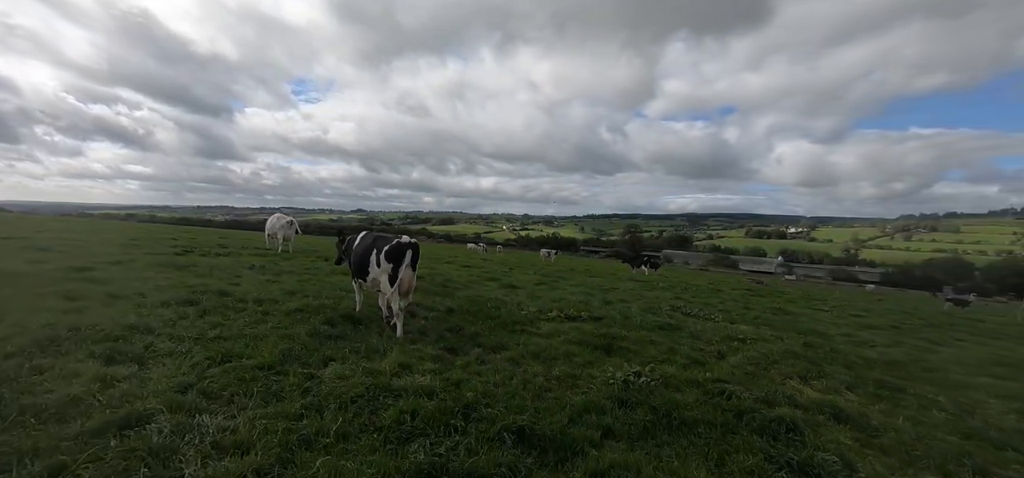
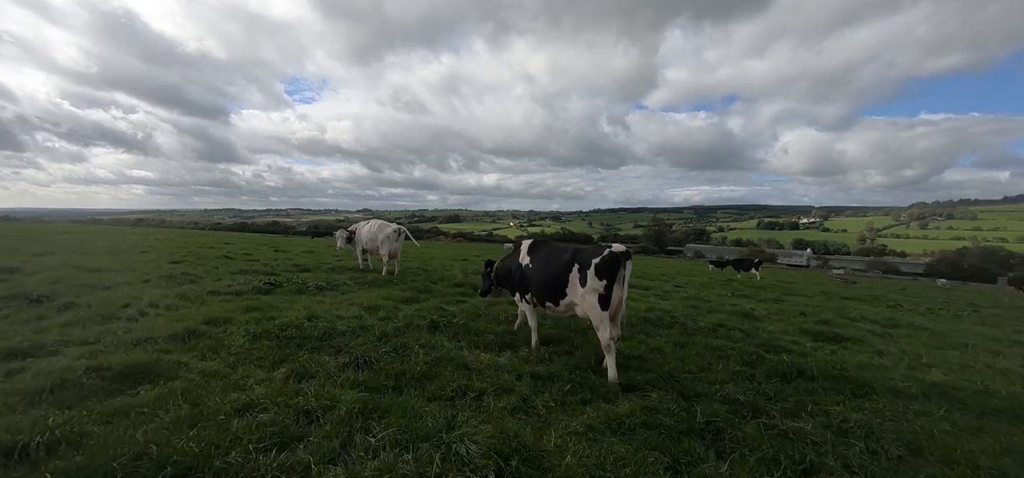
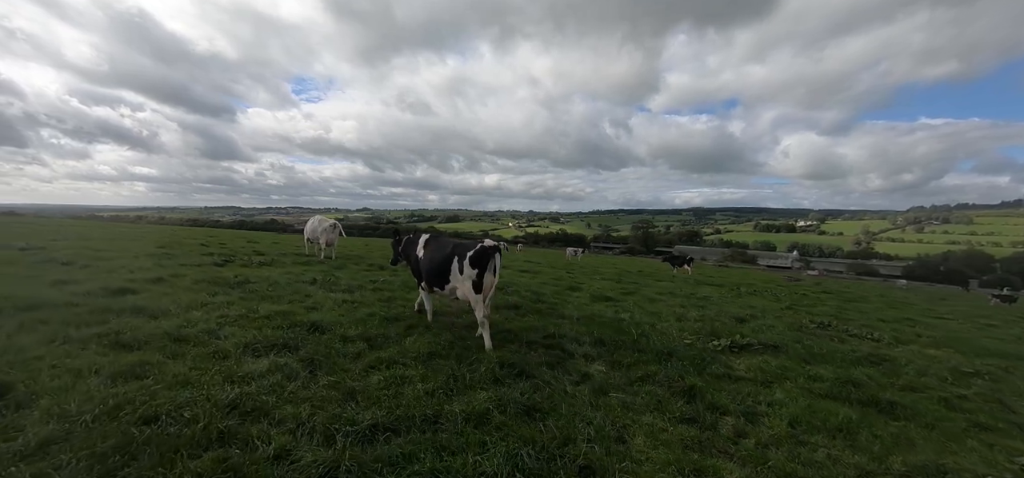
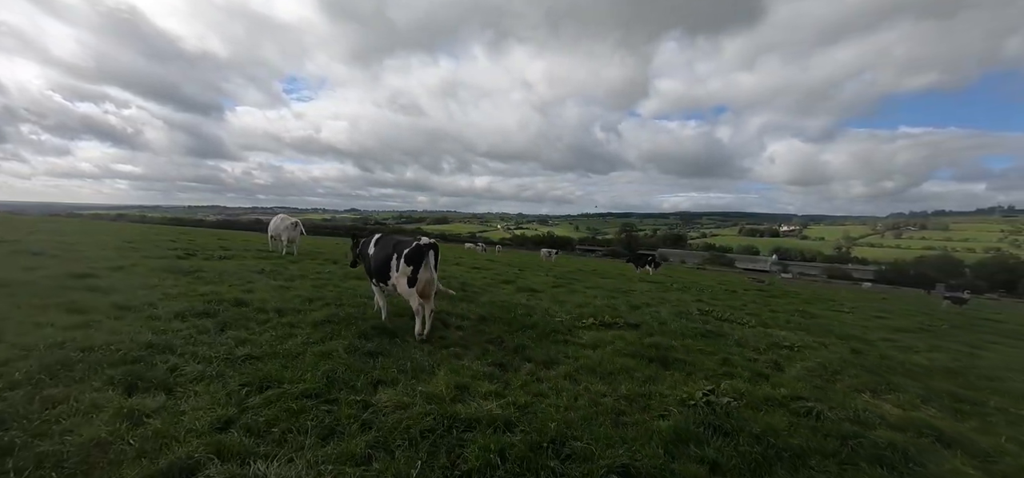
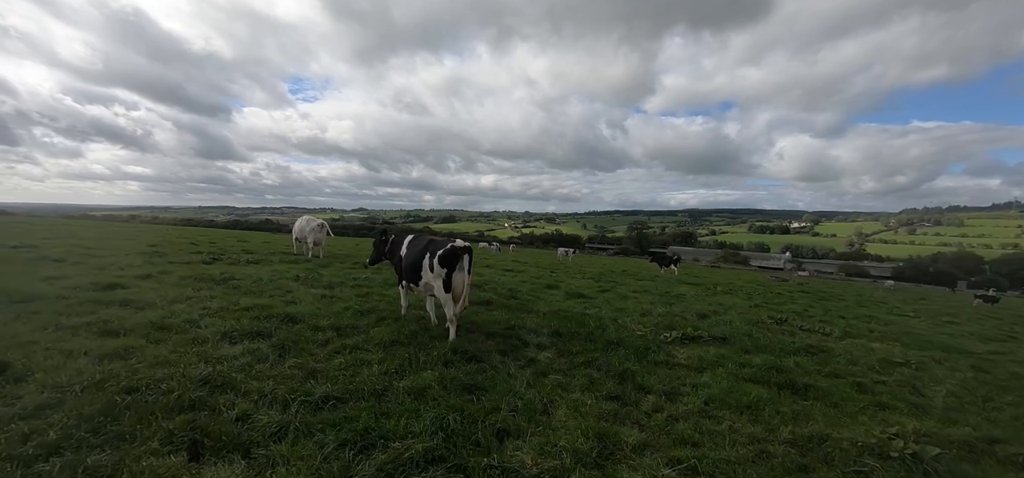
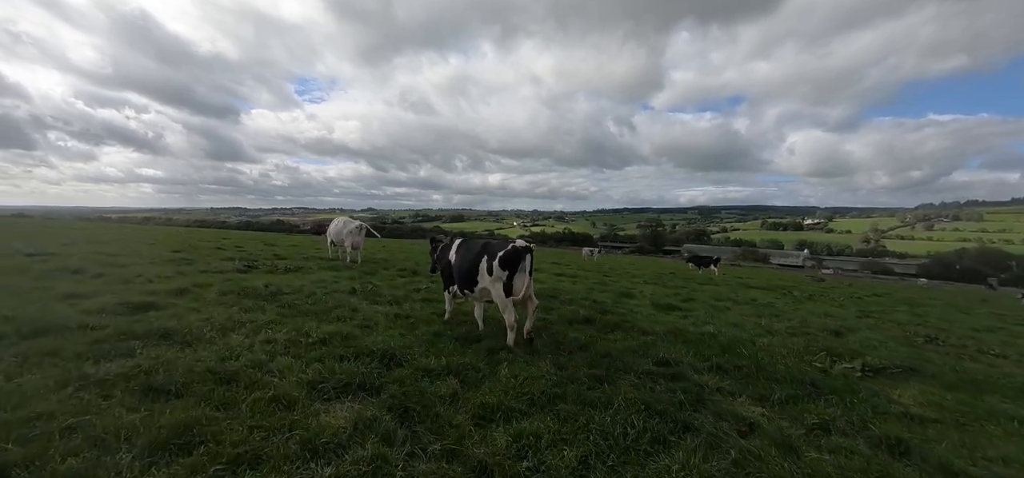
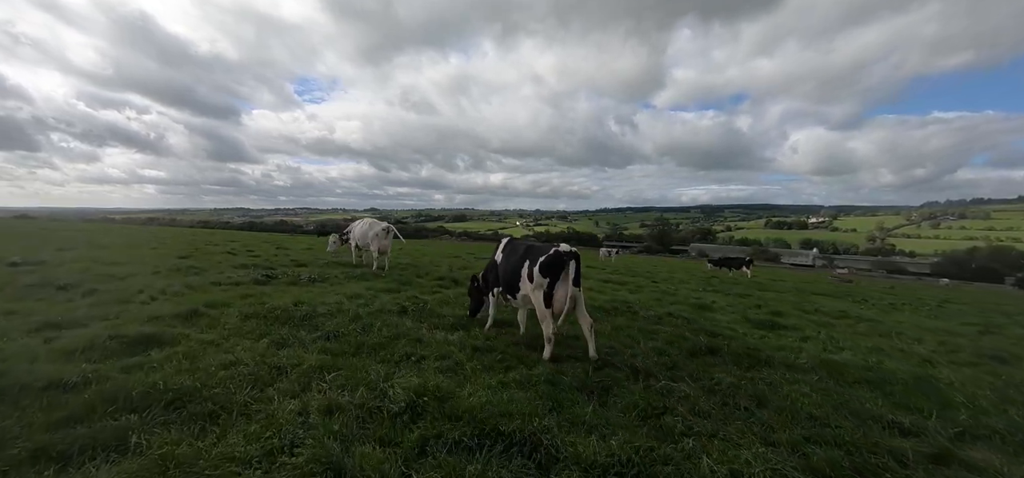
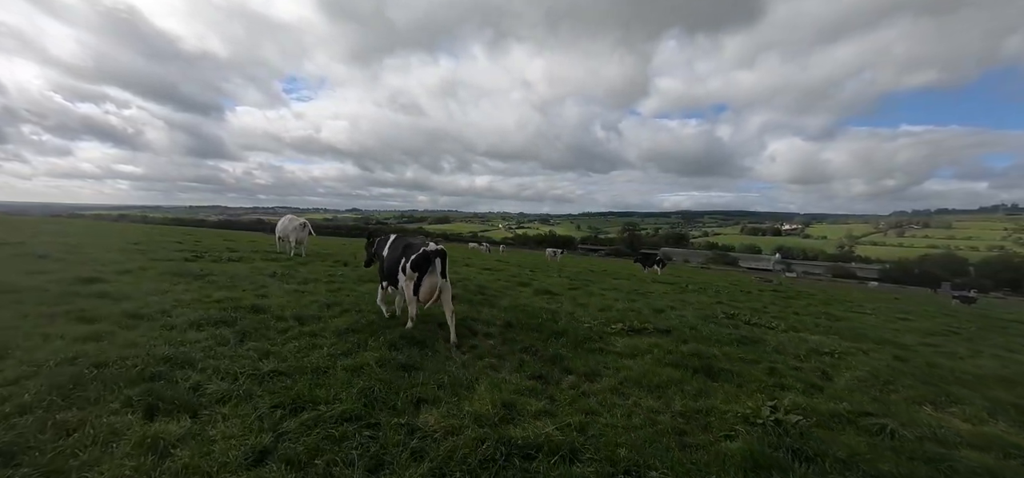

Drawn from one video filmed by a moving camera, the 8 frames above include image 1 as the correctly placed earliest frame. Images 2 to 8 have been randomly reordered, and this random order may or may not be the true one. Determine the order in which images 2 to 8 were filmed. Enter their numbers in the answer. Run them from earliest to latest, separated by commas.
4, 8, 5, 3, 6, 7, 2
